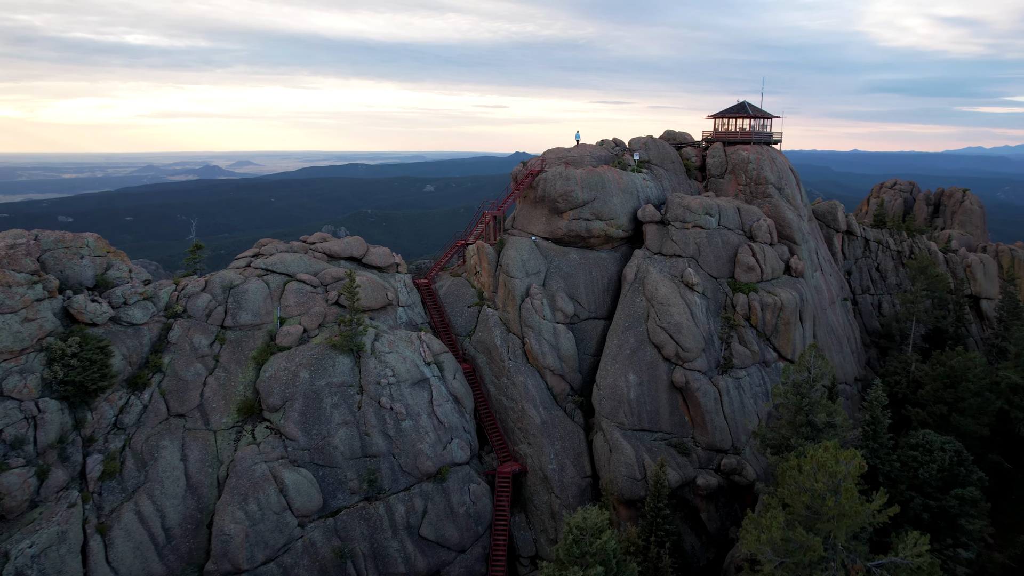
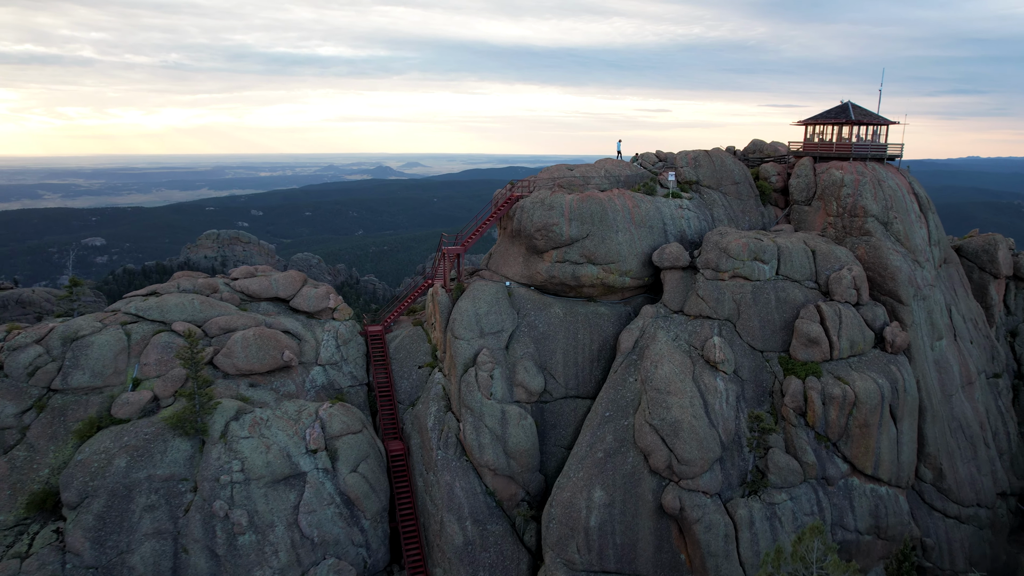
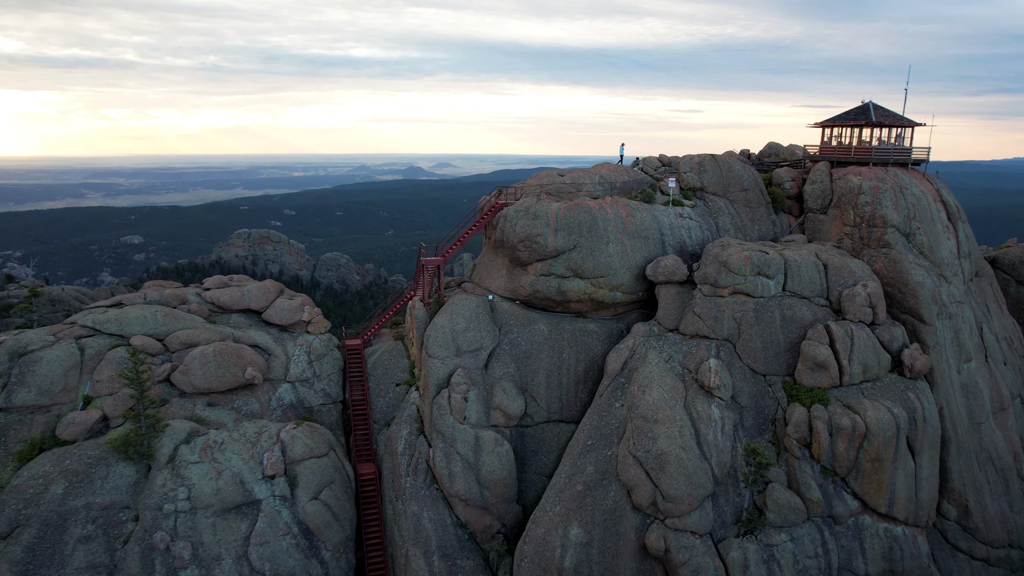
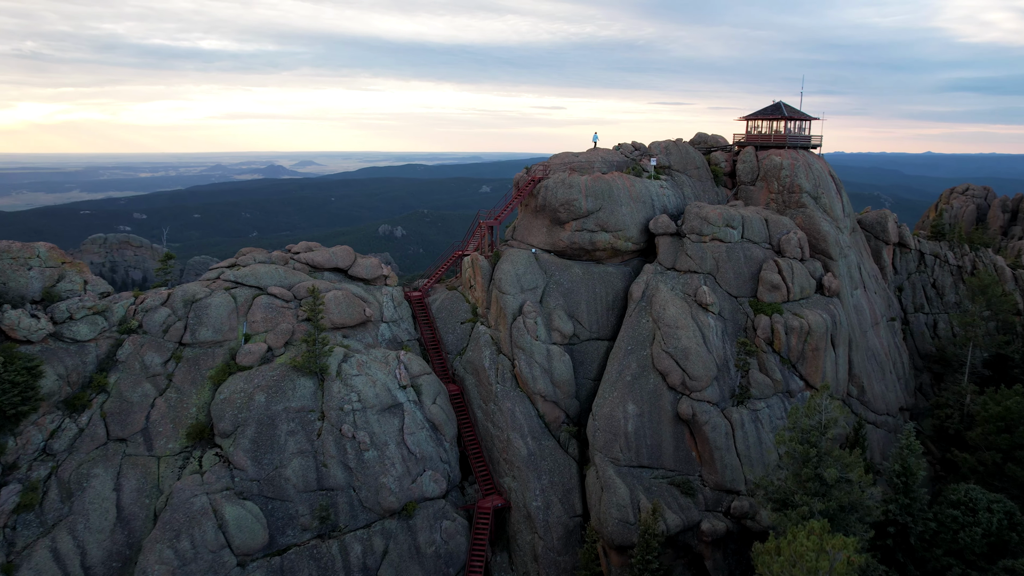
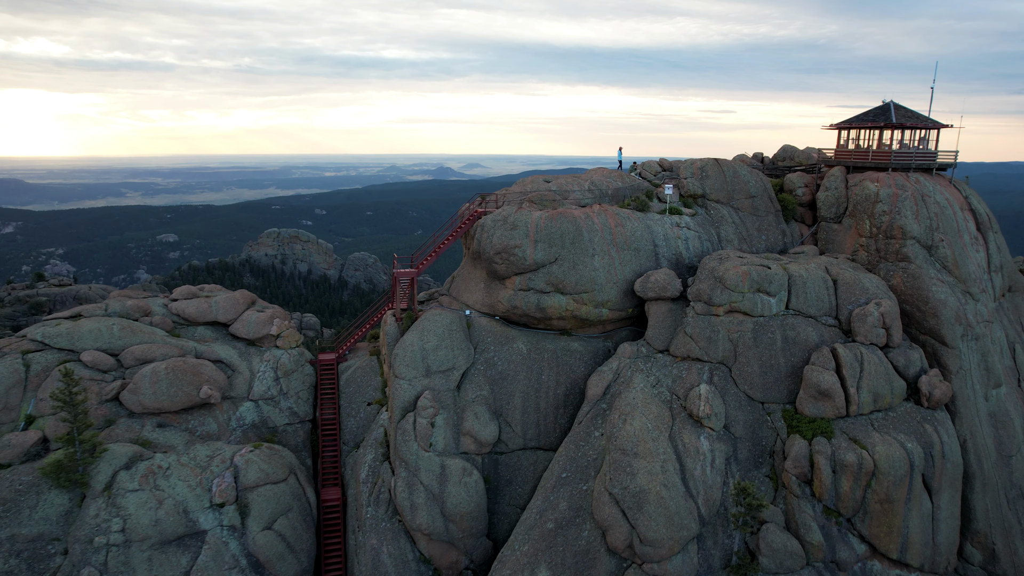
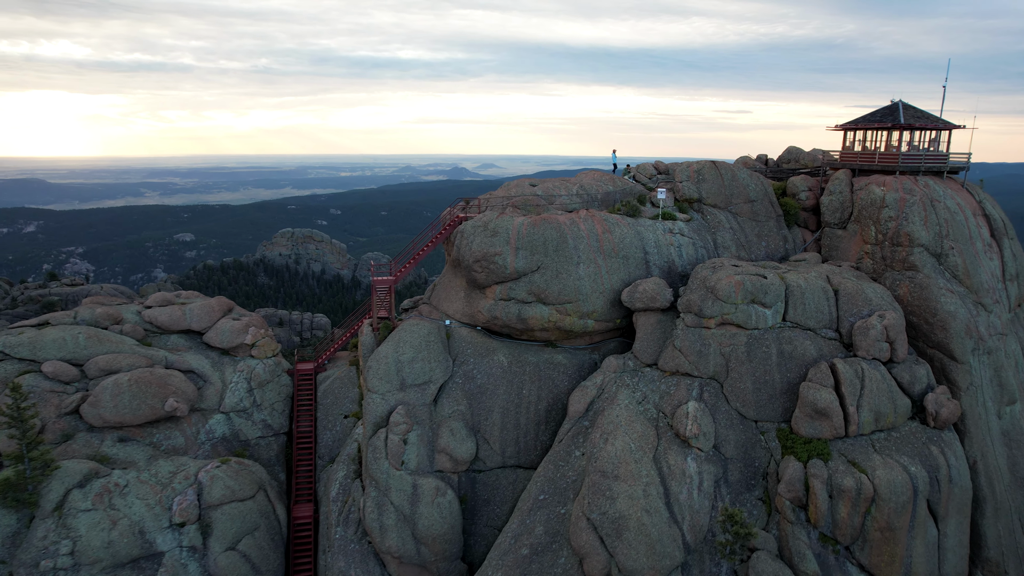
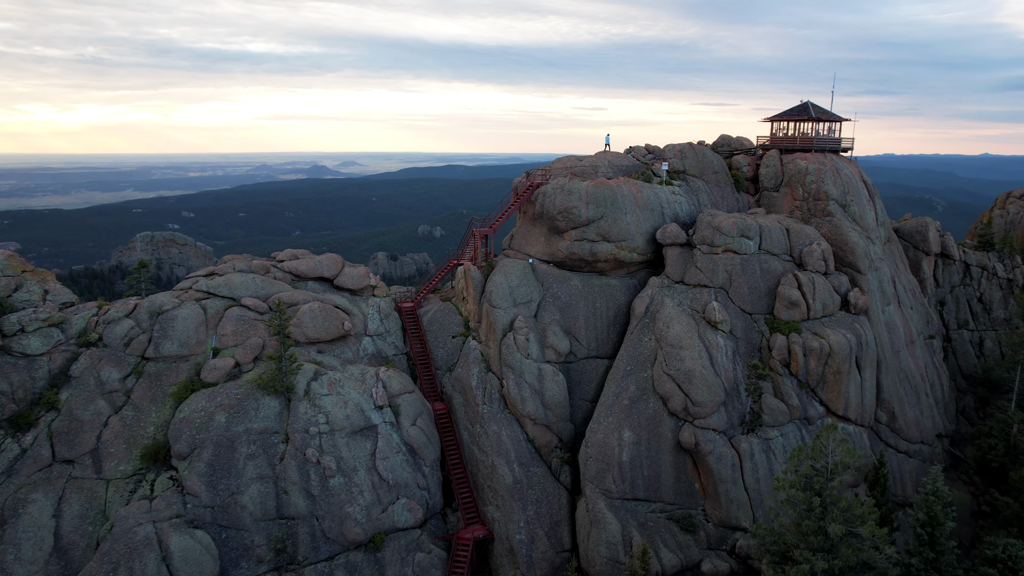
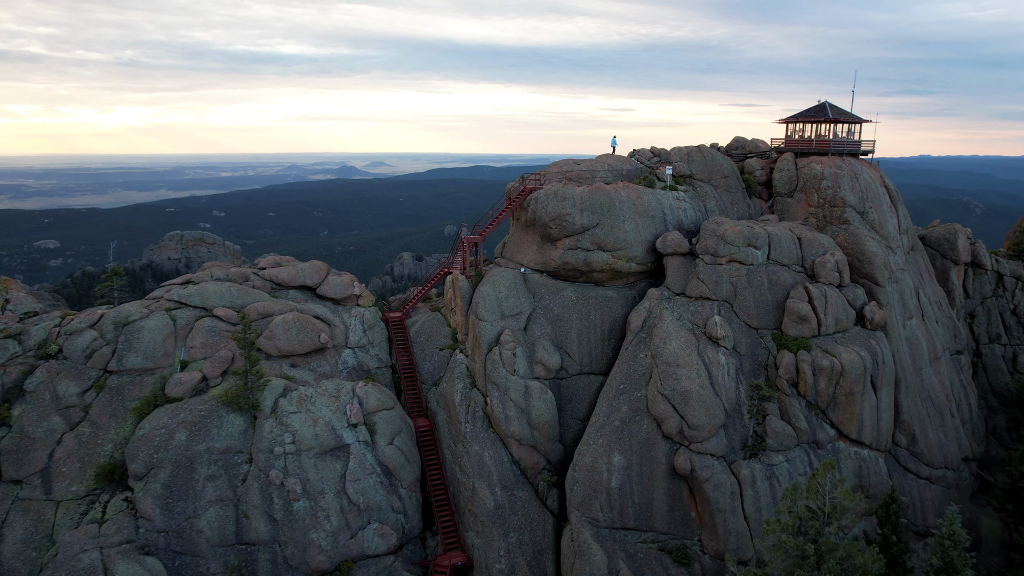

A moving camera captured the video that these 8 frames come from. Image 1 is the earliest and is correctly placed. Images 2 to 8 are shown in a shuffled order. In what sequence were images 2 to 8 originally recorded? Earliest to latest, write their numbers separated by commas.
4, 7, 8, 2, 3, 5, 6
